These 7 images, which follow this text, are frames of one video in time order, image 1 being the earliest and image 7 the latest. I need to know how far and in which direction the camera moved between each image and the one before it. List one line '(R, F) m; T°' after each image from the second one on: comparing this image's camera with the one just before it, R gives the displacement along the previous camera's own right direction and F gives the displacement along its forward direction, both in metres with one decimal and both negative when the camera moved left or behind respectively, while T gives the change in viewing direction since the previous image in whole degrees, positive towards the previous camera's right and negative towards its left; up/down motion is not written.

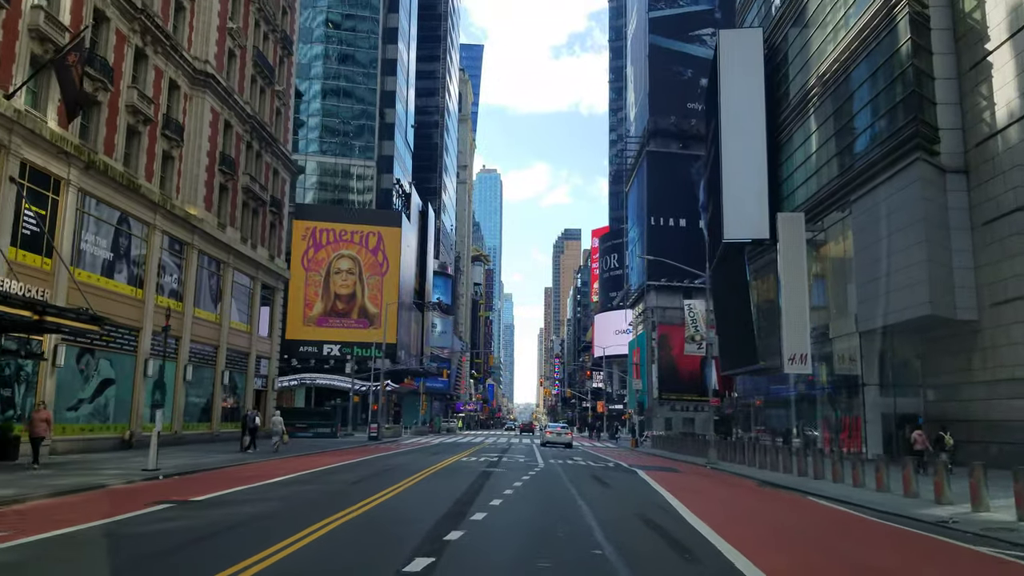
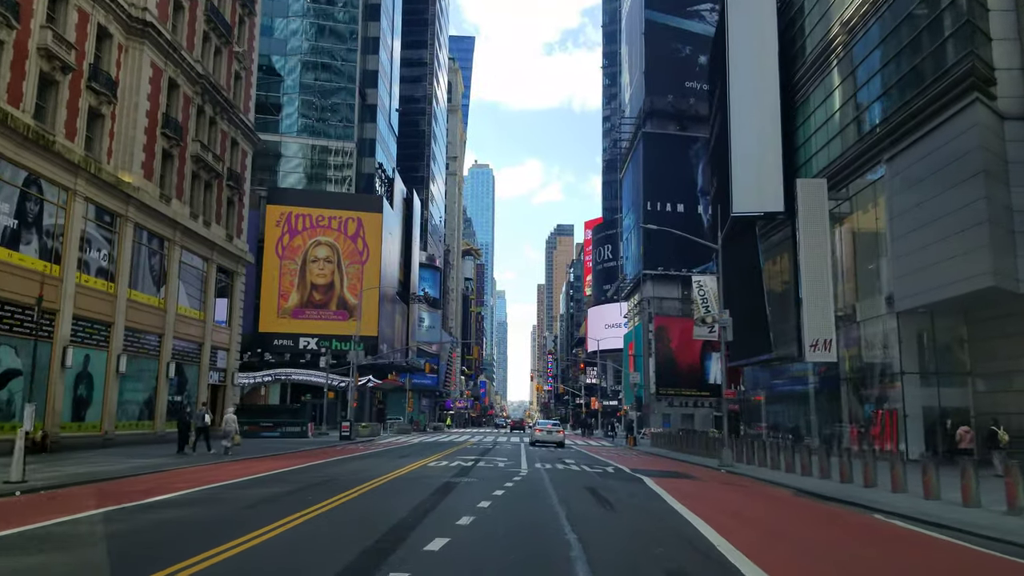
(+0.4, +5.0) m; 0°
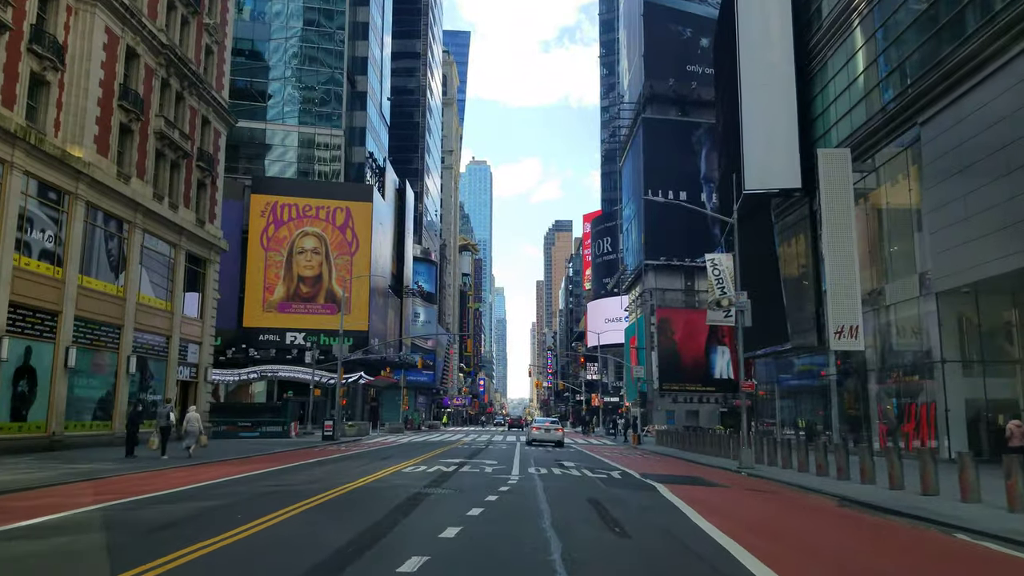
(+0.3, +3.3) m; 0°
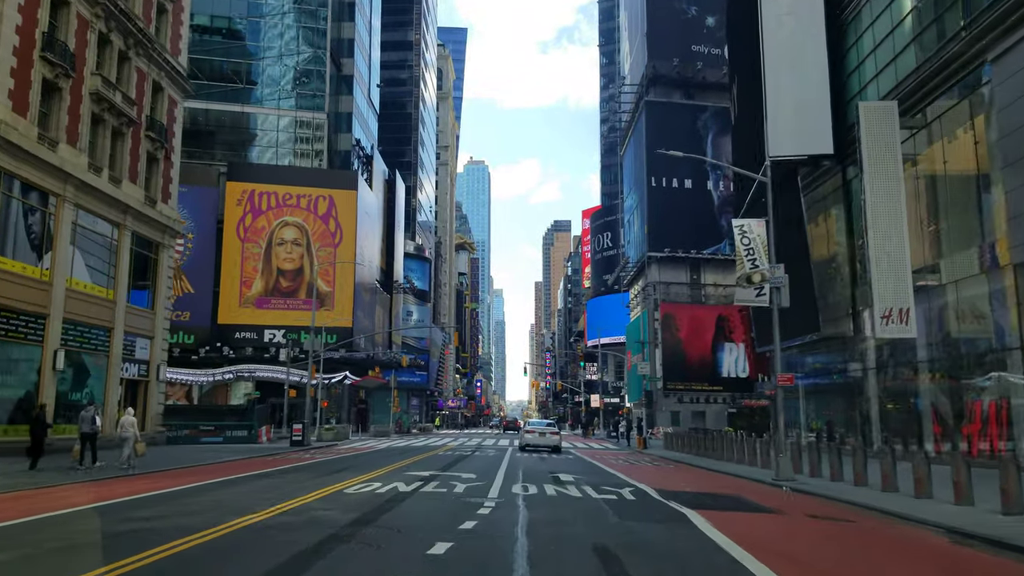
(+0.4, +4.9) m; 0°
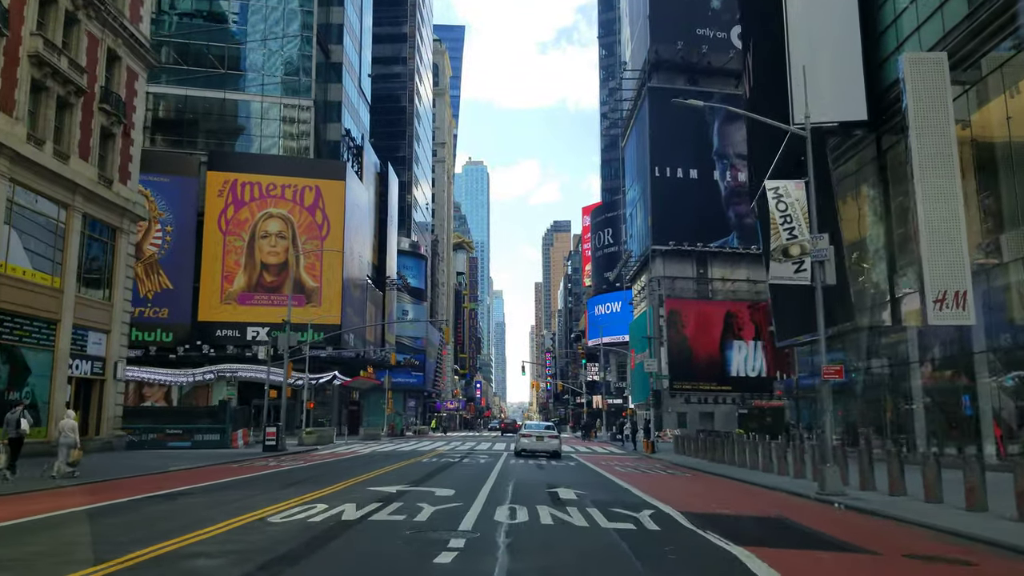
(+0.2, +3.7) m; 0°
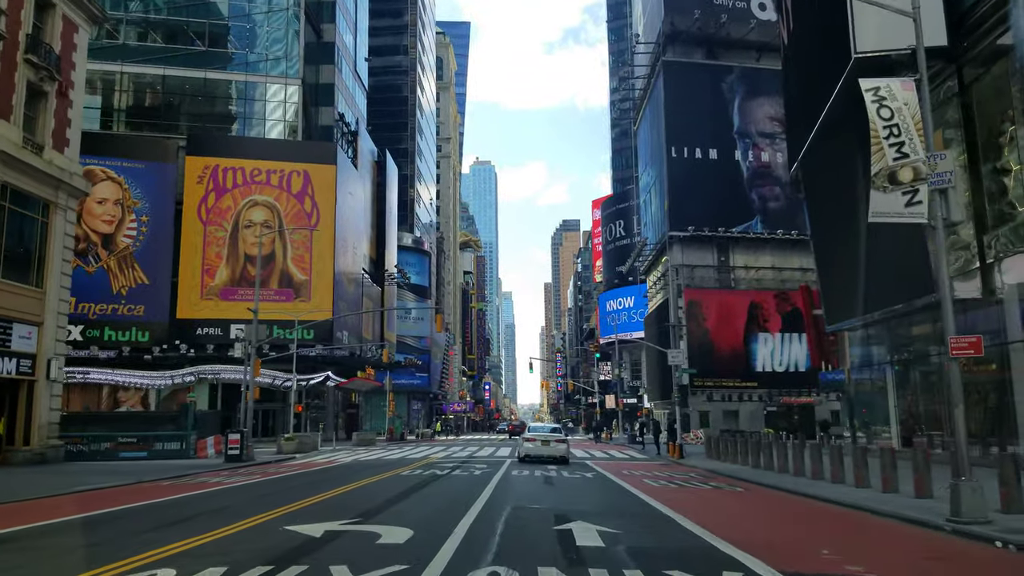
(+0.3, +5.4) m; -1°
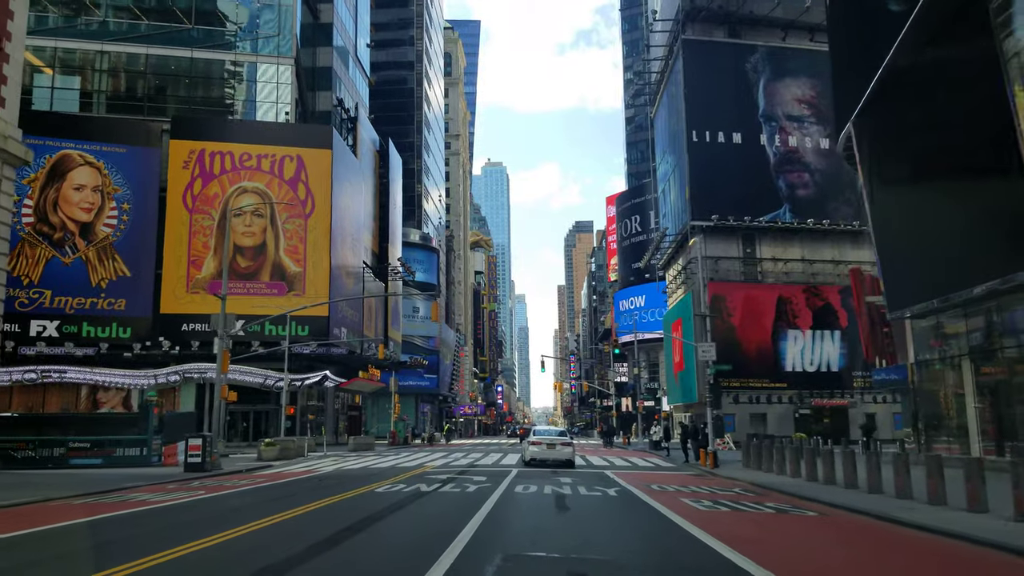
(+0.2, +4.5) m; -1°
